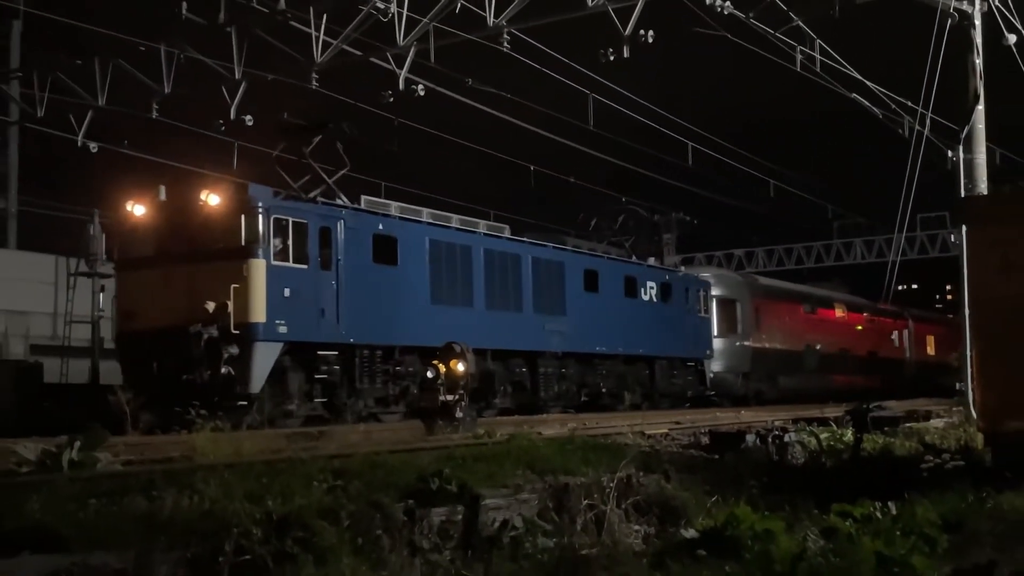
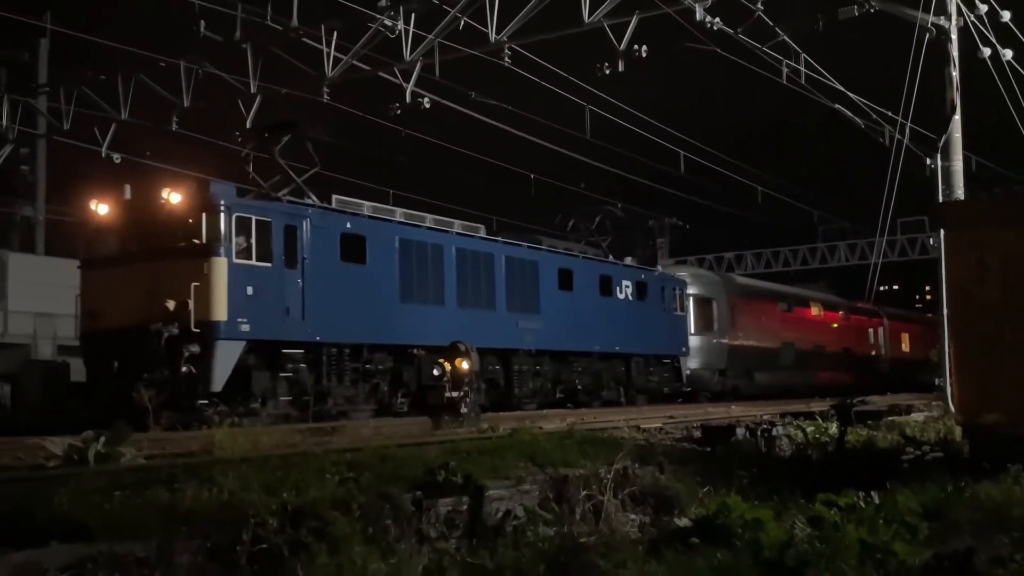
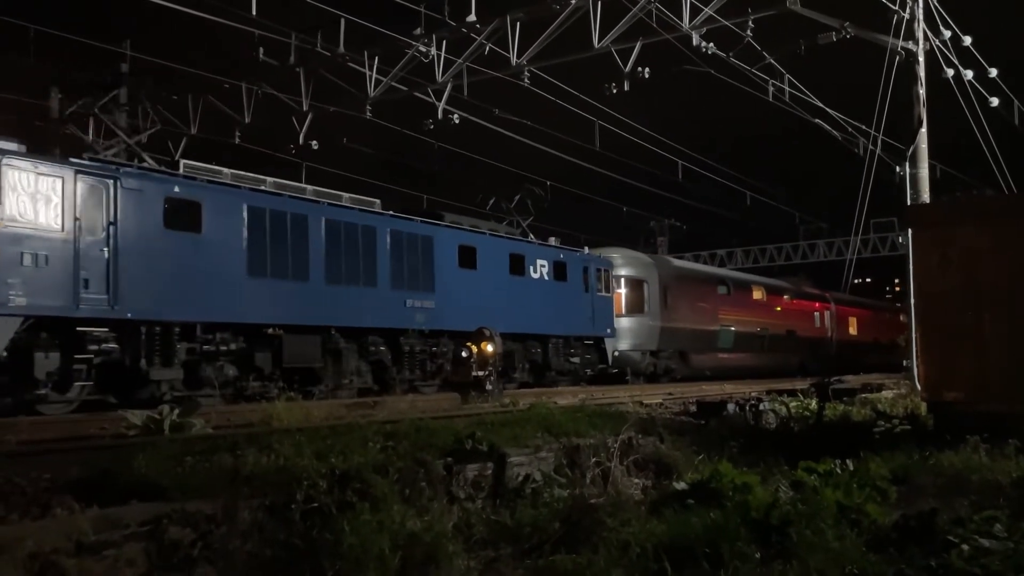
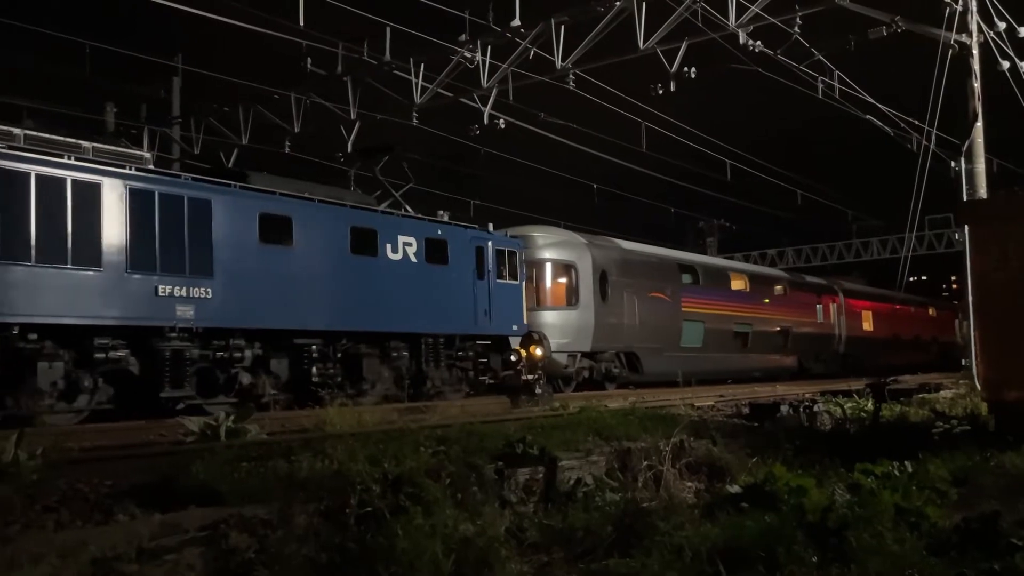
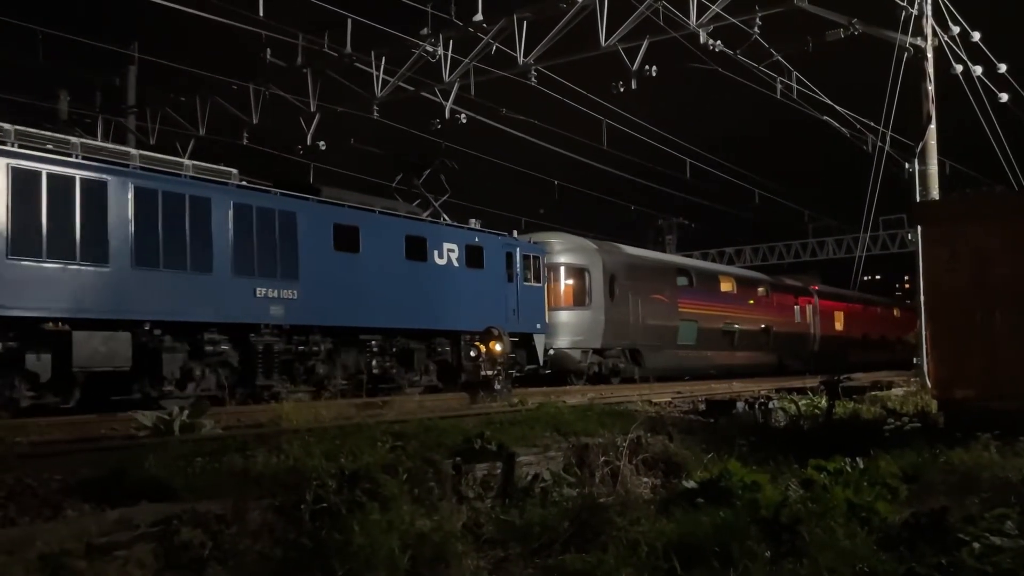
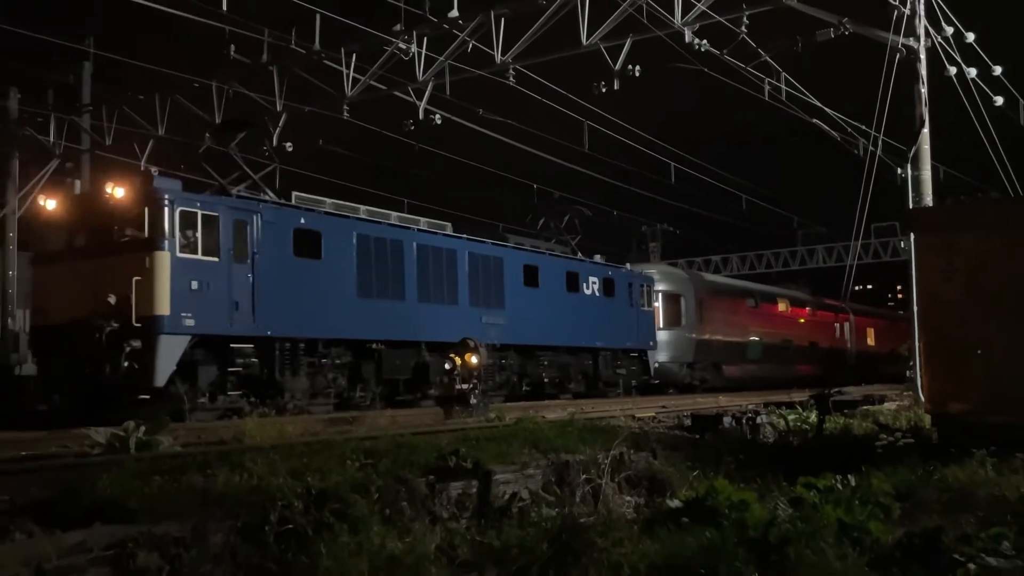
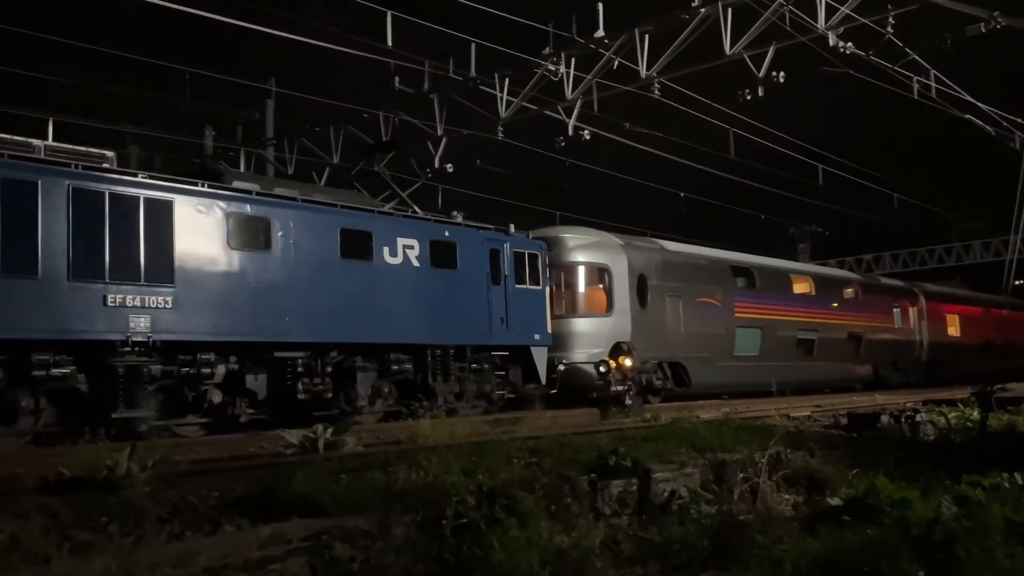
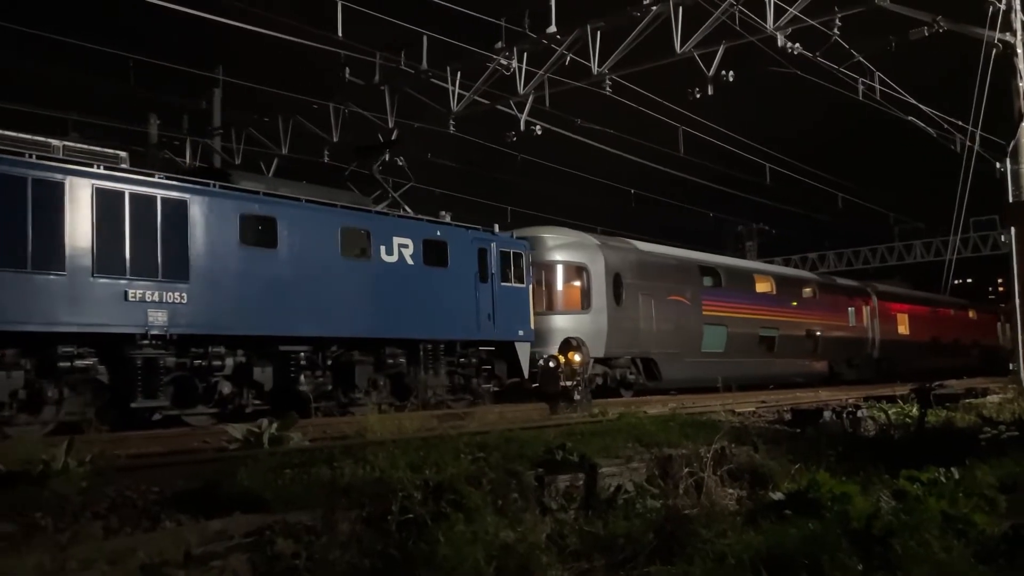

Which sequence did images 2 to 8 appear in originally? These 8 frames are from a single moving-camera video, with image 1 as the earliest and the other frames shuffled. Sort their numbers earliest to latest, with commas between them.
2, 6, 3, 5, 4, 8, 7
